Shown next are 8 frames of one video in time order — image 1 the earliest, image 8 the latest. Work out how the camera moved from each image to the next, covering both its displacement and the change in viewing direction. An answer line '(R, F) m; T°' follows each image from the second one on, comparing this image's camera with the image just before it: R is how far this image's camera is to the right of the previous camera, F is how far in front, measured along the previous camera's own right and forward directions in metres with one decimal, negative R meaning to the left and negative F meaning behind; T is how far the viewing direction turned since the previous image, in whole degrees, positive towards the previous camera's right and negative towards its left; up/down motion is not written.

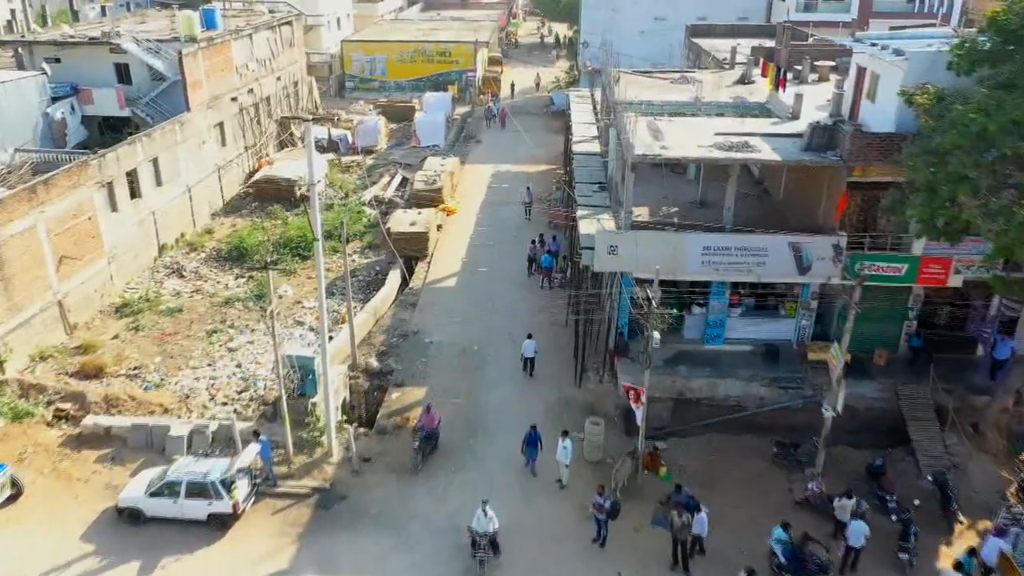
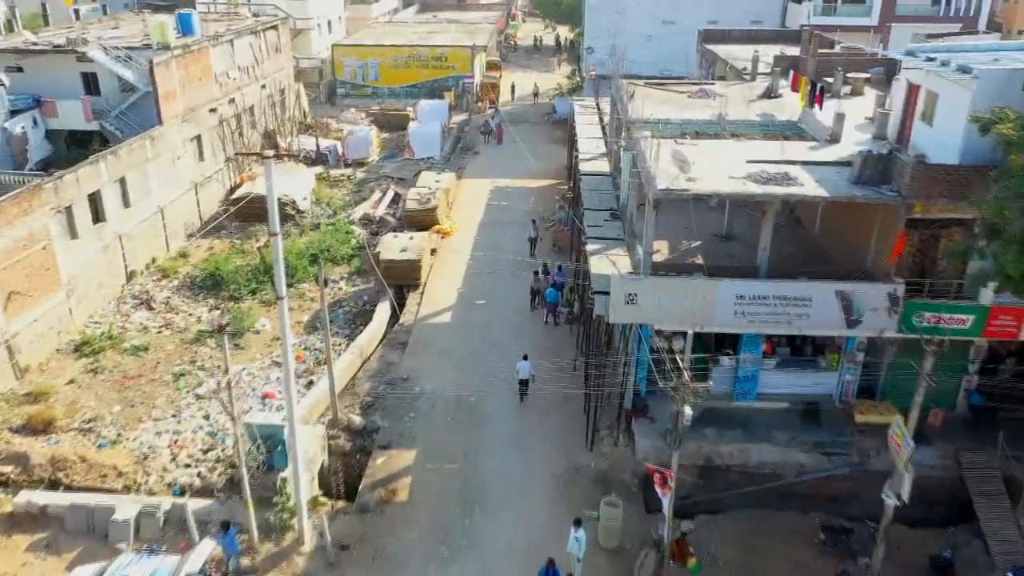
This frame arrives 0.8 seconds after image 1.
(-0.1, +2.1) m; 0°
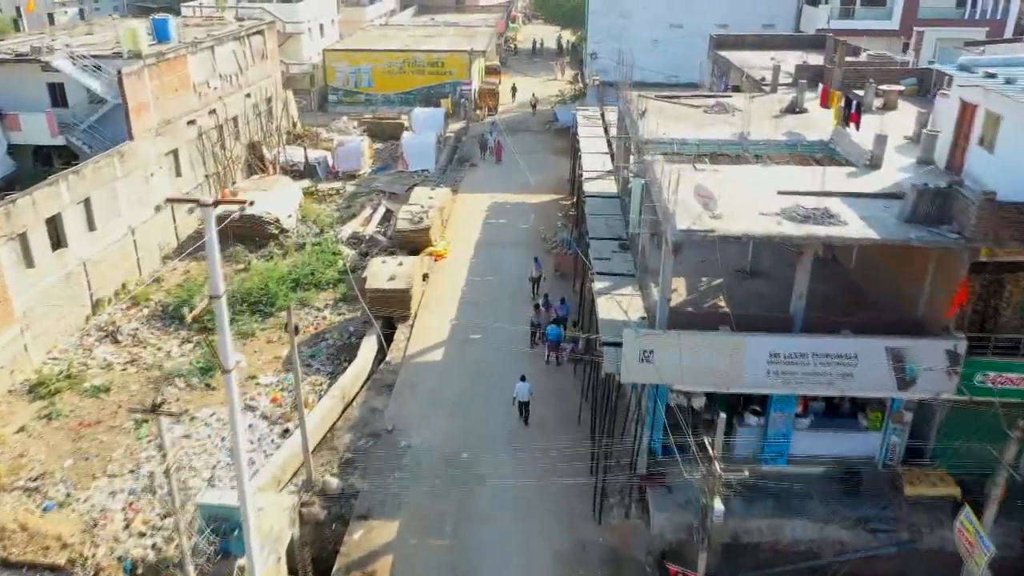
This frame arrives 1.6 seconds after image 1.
(+0.1, +1.8) m; 0°
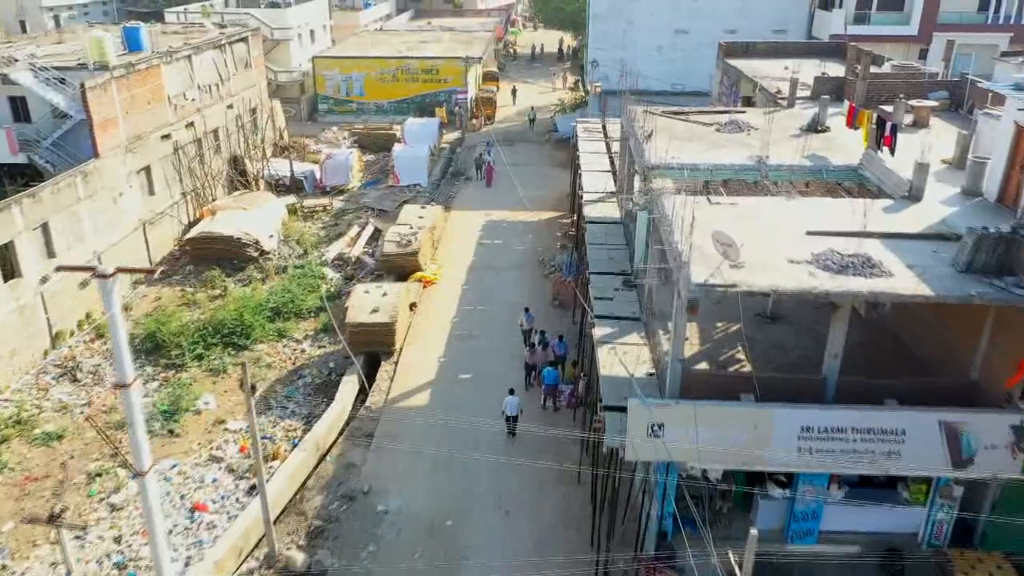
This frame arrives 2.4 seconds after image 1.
(+0.2, +1.7) m; 0°
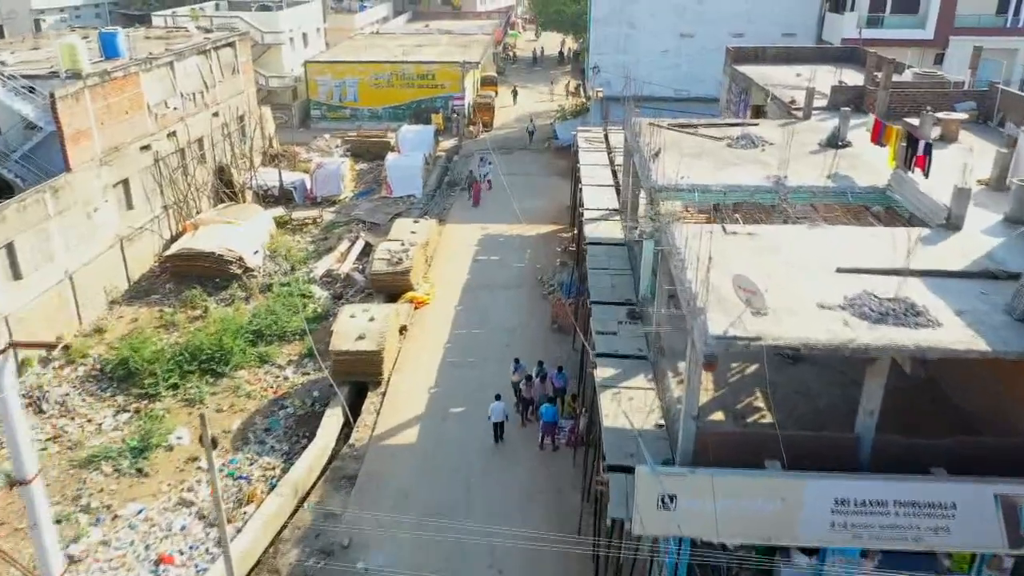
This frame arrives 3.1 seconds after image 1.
(+0.1, +1.2) m; 0°
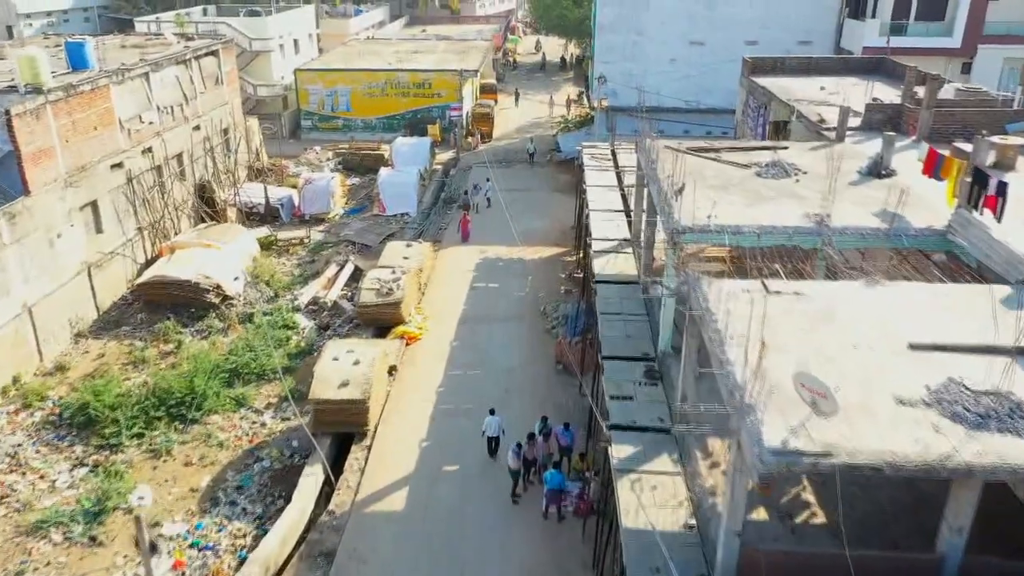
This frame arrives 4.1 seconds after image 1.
(0.0, +1.7) m; 0°
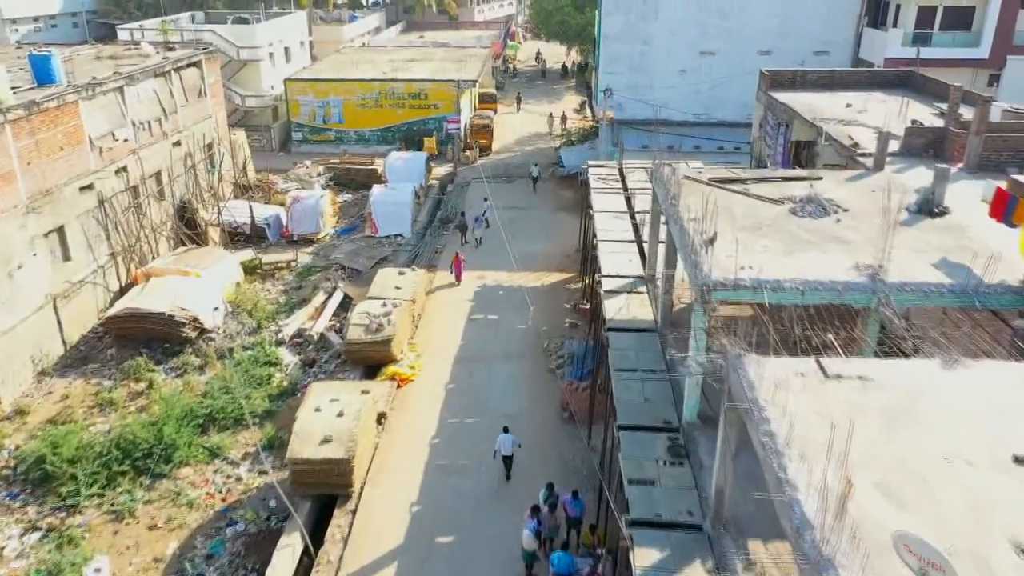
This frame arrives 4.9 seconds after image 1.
(0.0, +1.6) m; 0°
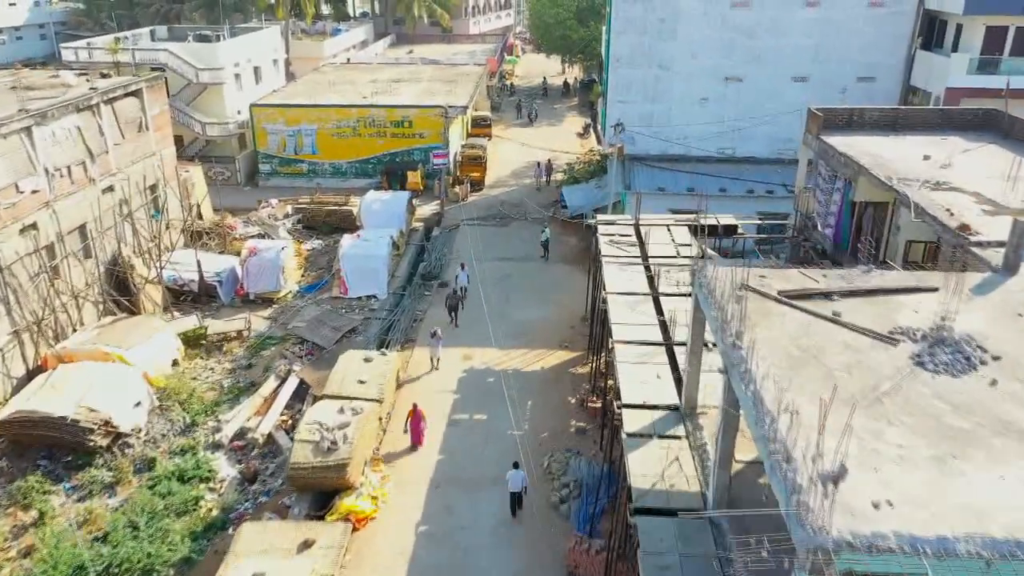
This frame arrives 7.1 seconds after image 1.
(+0.2, +3.9) m; 0°
